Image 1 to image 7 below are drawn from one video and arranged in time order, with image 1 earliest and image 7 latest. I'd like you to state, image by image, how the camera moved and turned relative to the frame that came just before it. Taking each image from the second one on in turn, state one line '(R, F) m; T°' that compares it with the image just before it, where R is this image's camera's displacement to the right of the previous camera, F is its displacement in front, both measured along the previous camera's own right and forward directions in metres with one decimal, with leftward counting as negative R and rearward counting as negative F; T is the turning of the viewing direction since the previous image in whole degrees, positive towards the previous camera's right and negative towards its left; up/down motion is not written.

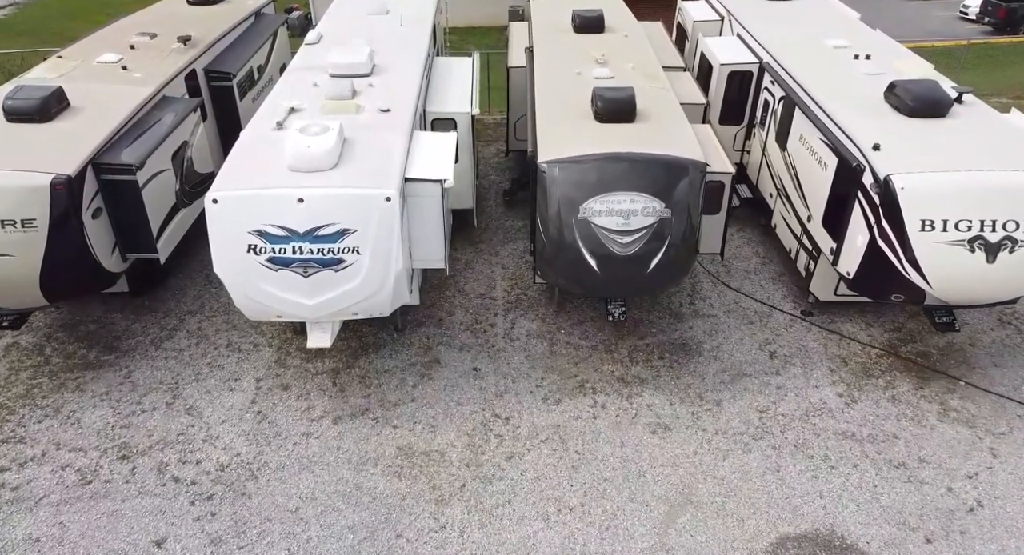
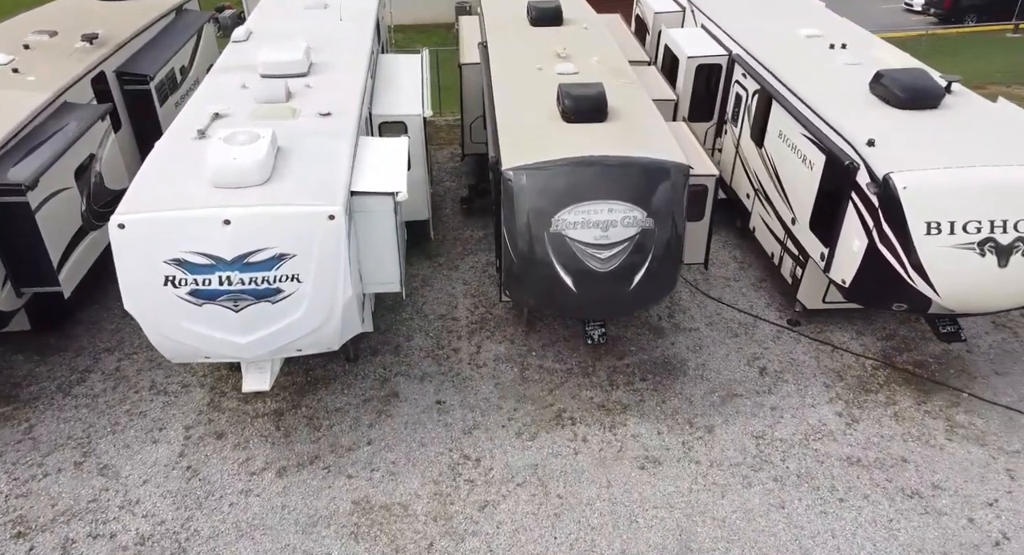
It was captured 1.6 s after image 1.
(-0.1, +0.9) m; +4°
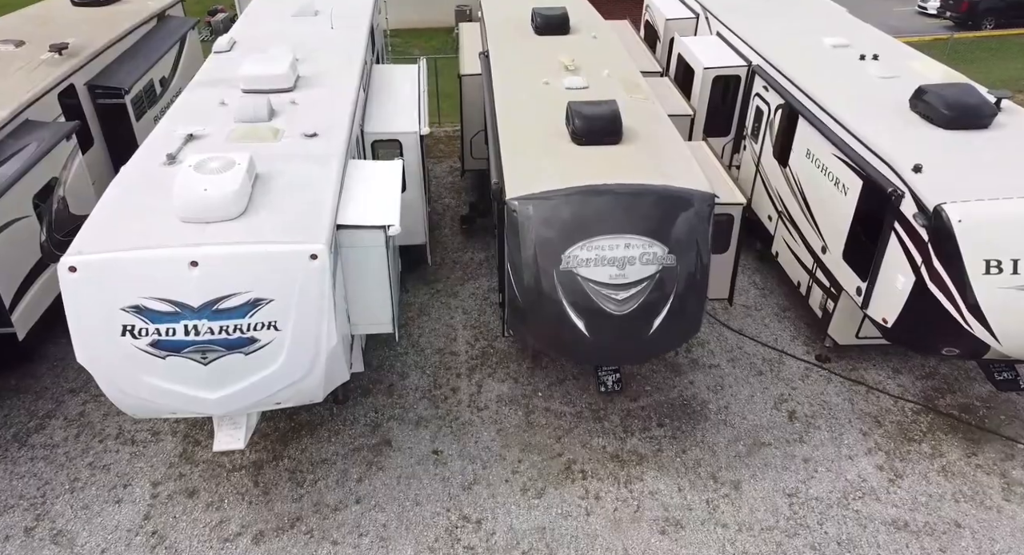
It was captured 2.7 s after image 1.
(0.0, +0.7) m; 0°
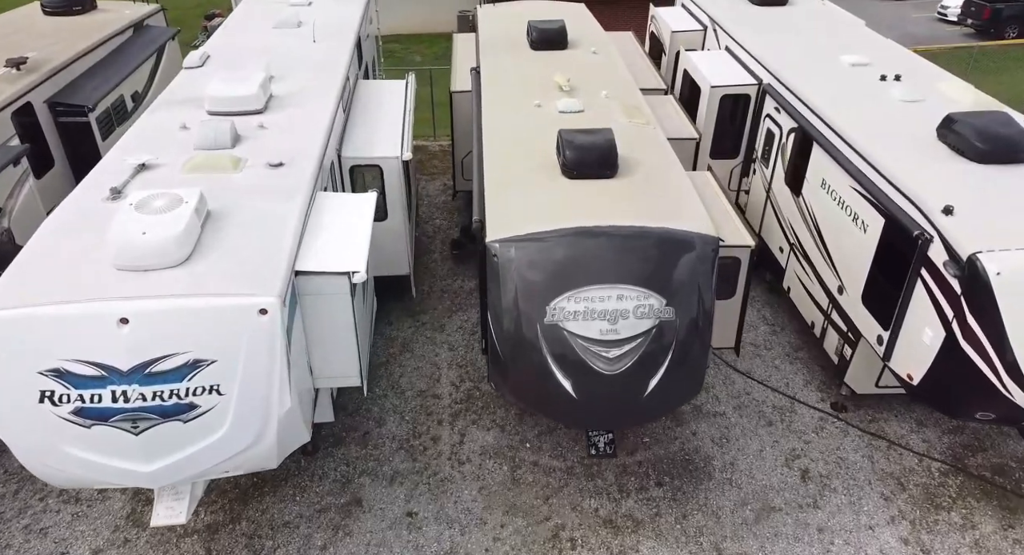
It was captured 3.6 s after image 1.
(+0.2, +0.7) m; -1°
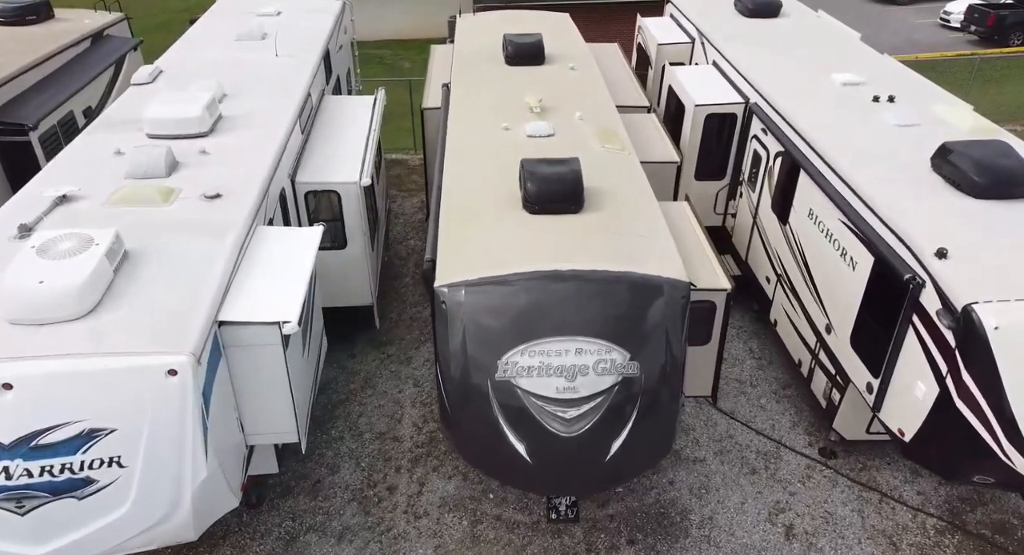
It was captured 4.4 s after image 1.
(+0.4, +0.5) m; 0°
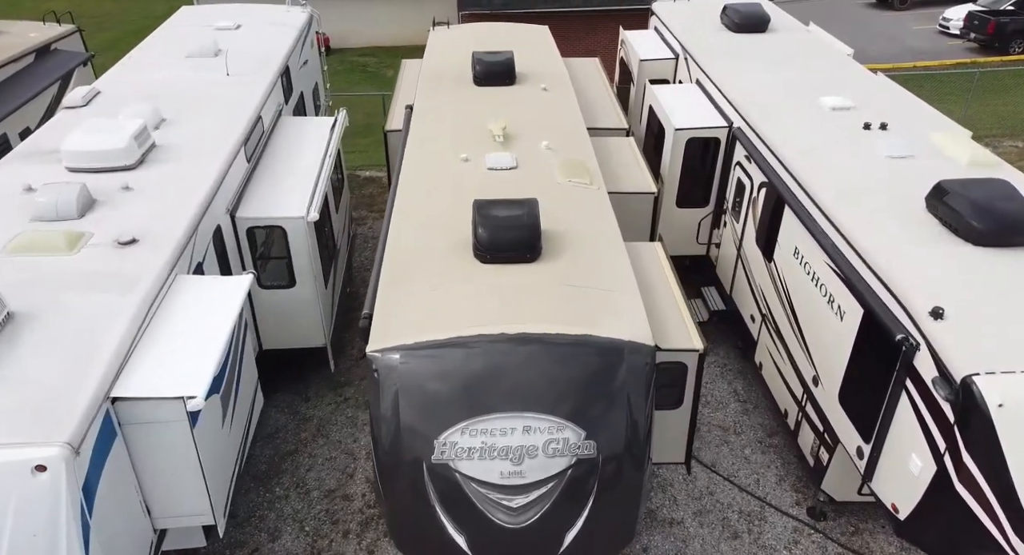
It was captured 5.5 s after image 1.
(+0.4, +0.6) m; 0°
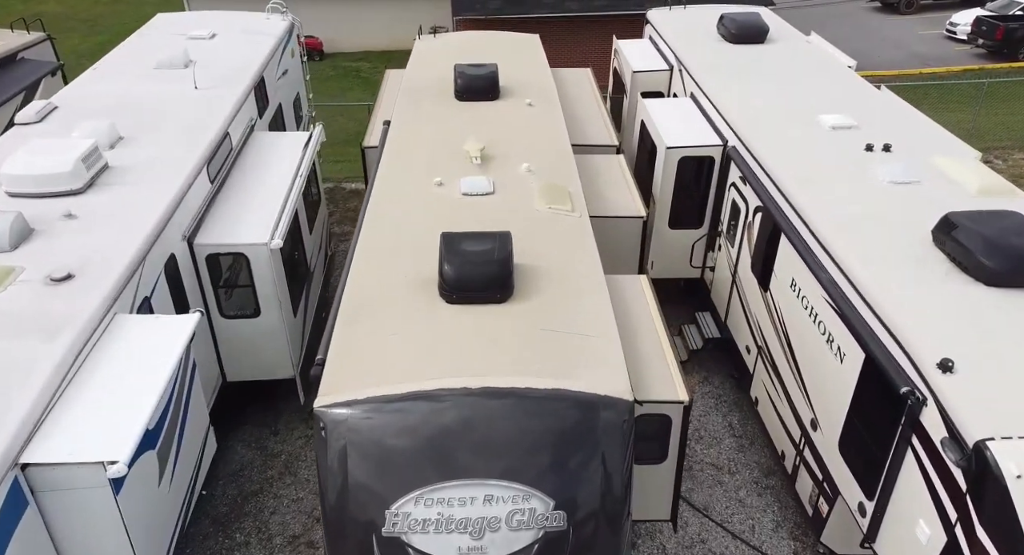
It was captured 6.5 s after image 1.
(+0.2, +0.4) m; 0°
